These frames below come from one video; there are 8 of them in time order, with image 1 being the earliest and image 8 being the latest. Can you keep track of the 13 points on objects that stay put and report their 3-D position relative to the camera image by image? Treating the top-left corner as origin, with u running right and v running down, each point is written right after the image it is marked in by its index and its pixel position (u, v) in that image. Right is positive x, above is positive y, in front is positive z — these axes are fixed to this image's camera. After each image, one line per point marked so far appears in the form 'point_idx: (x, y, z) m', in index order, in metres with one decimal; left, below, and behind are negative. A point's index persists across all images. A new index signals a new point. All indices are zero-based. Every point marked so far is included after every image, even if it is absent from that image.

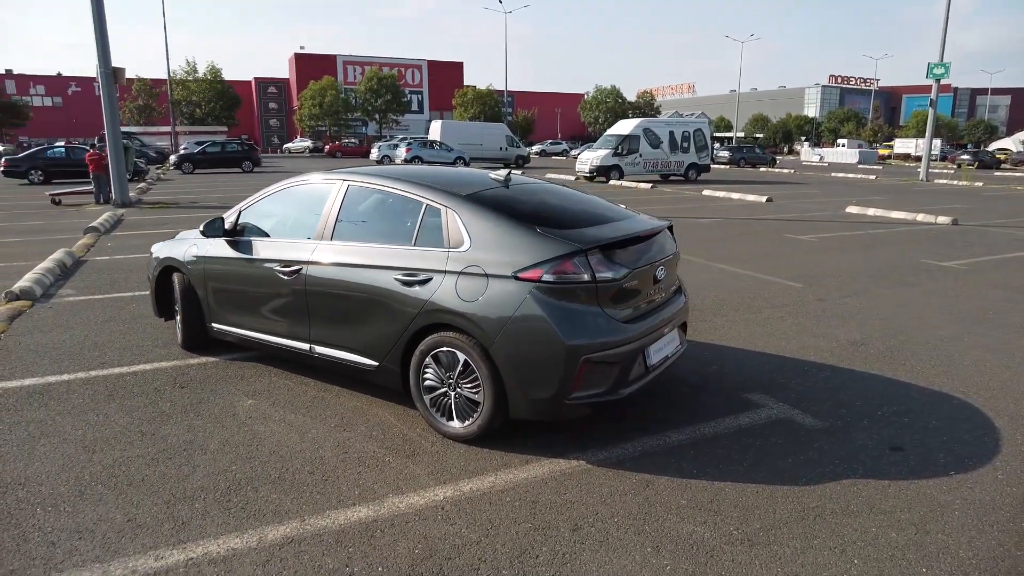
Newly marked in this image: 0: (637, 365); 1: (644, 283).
0: (+0.7, -0.4, +3.6) m
1: (+0.8, 0.0, +3.7) m
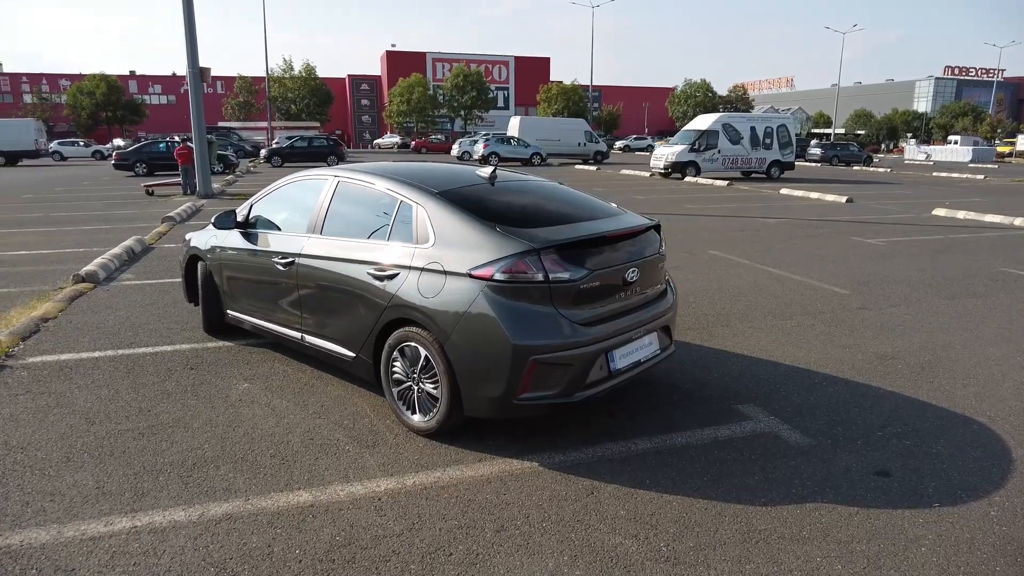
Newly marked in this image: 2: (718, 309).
0: (+0.5, -0.5, +3.5) m
1: (+0.6, 0.0, +3.6) m
2: (+2.2, -0.2, +6.7) m
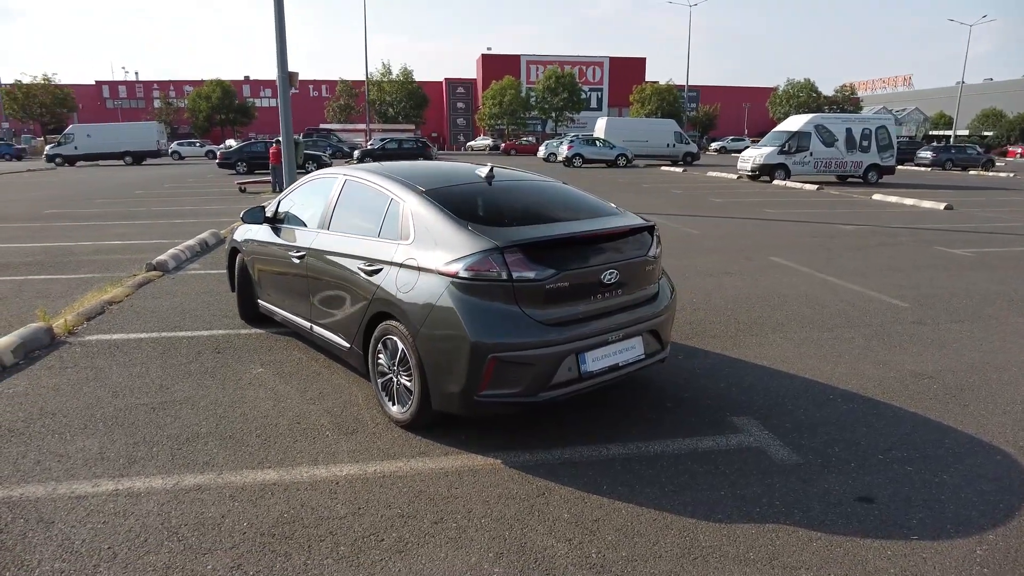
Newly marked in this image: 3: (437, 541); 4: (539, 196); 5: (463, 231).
0: (+0.3, -0.5, +3.5) m
1: (+0.4, 0.0, +3.6) m
2: (+2.5, -0.3, +6.4) m
3: (-0.3, -1.1, +2.8) m
4: (+0.2, +0.7, +4.4) m
5: (-0.3, +0.3, +3.6) m
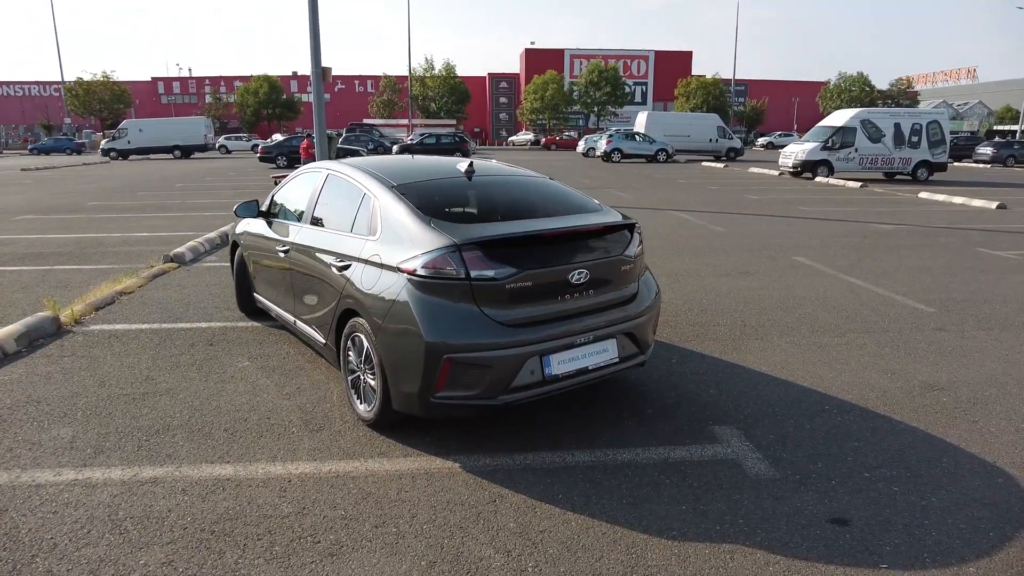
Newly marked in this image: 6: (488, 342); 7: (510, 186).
0: (+0.1, -0.5, +3.4) m
1: (+0.2, 0.0, +3.5) m
2: (+2.5, -0.3, +6.1) m
3: (-0.6, -1.1, +2.7) m
4: (0.0, +0.7, +4.3) m
5: (-0.5, +0.3, +3.5) m
6: (-0.1, -0.3, +3.2) m
7: (0.0, +0.7, +4.4) m
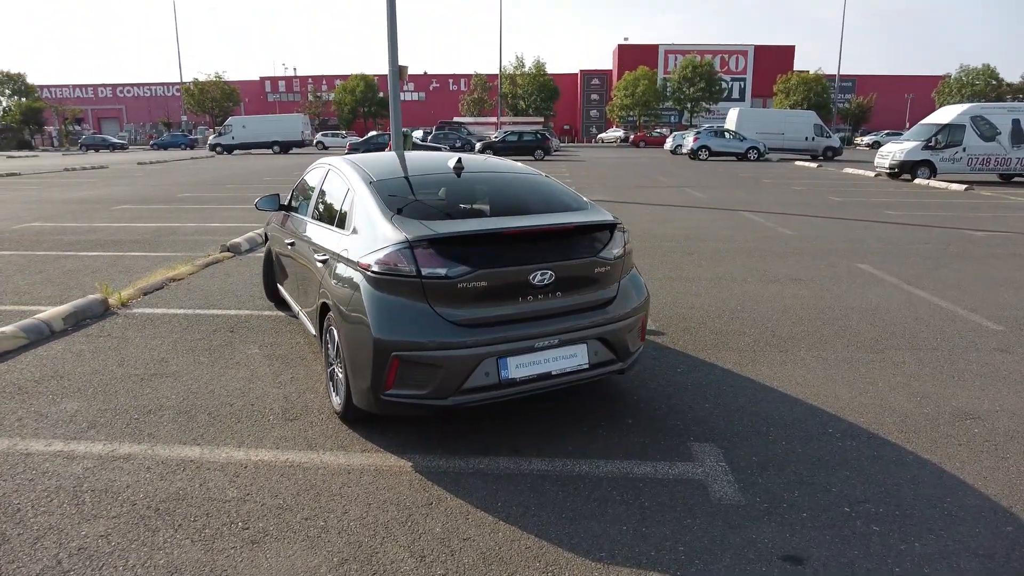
0: (-0.2, -0.5, +3.3) m
1: (0.0, 0.0, +3.3) m
2: (+2.6, -0.4, +5.7) m
3: (-1.0, -1.1, +2.8) m
4: (0.0, +0.7, +4.2) m
5: (-0.7, +0.4, +3.5) m
6: (-0.4, -0.3, +3.2) m
7: (-0.1, +0.7, +4.3) m
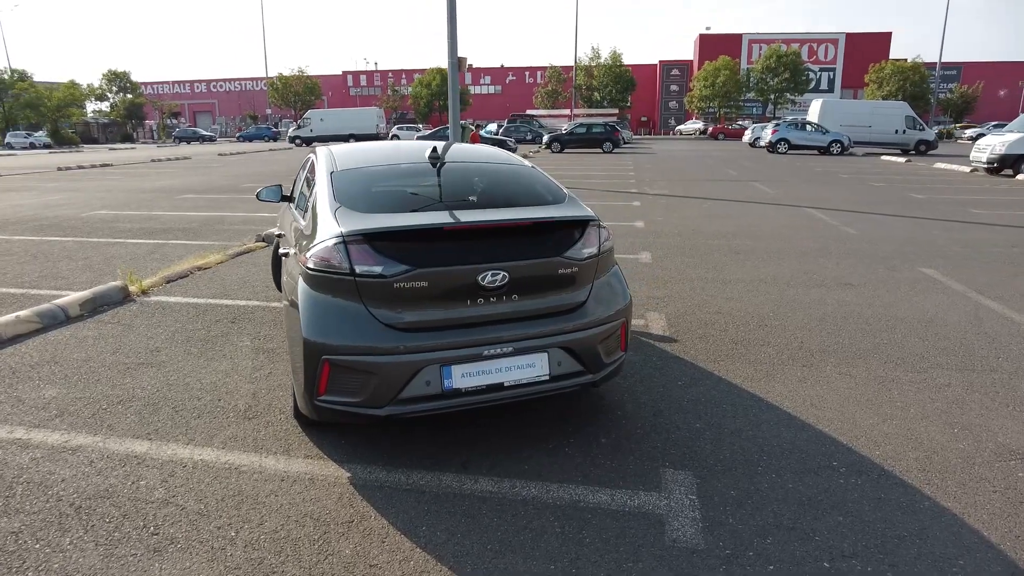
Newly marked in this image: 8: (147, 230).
0: (-0.5, -0.5, +3.0) m
1: (-0.2, 0.0, +3.0) m
2: (+2.6, -0.5, +5.1) m
3: (-1.3, -1.1, +2.6) m
4: (-0.2, +0.7, +3.9) m
5: (-0.9, +0.4, +3.3) m
6: (-0.7, -0.3, +2.9) m
7: (-0.2, +0.7, +4.0) m
8: (-5.9, +1.0, +10.1) m
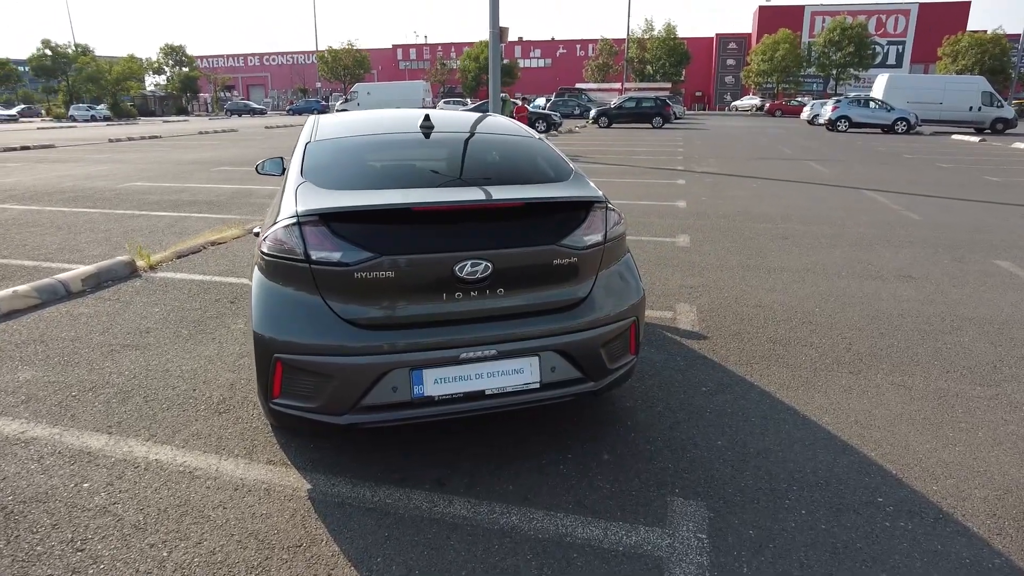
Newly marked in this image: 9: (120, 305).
0: (-0.5, -0.4, +2.6) m
1: (-0.3, 0.0, +2.6) m
2: (+2.6, -0.4, +4.4) m
3: (-1.4, -1.0, +2.3) m
4: (-0.2, +0.7, +3.4) m
5: (-1.0, +0.4, +2.9) m
6: (-0.7, -0.2, +2.6) m
7: (-0.2, +0.8, +3.5) m
8: (-5.4, +1.4, +10.0) m
9: (-3.3, -0.1, +5.3) m
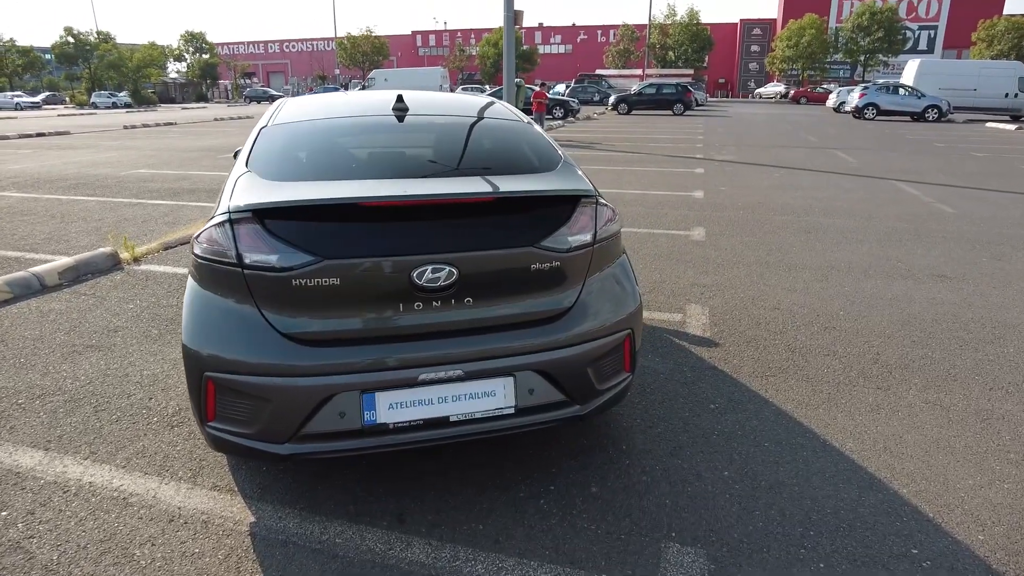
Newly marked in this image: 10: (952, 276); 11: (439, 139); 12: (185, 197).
0: (-0.7, -0.4, +2.2) m
1: (-0.4, 0.0, +2.2) m
2: (+2.6, -0.5, +4.0) m
3: (-1.6, -1.1, +2.0) m
4: (-0.2, +0.7, +3.0) m
5: (-1.1, +0.4, +2.5) m
6: (-0.9, -0.3, +2.2) m
7: (-0.3, +0.8, +3.1) m
8: (-5.3, +1.5, +9.8) m
9: (-3.3, -0.1, +5.0) m
10: (+4.0, +0.1, +5.7) m
11: (-0.3, +0.7, +3.0) m
12: (-4.8, +1.3, +9.2) m
